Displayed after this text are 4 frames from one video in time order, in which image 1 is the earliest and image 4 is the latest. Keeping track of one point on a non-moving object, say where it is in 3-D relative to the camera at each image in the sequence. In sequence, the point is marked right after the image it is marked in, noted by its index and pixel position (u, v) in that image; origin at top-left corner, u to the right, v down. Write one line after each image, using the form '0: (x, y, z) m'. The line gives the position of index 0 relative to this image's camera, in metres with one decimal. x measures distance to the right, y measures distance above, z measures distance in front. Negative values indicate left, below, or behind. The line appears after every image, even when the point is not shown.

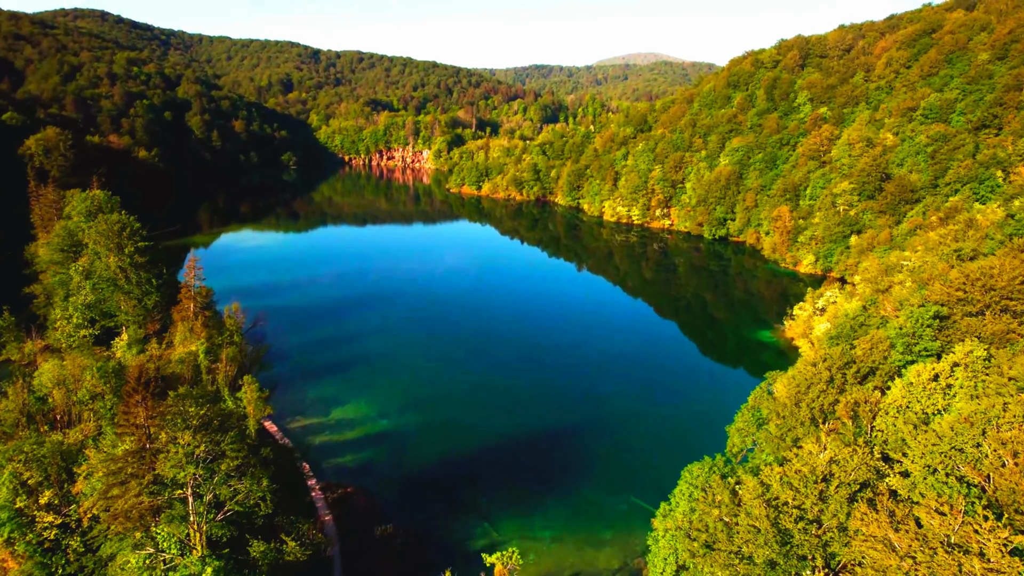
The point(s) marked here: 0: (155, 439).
0: (-11.2, -4.8, +15.6) m
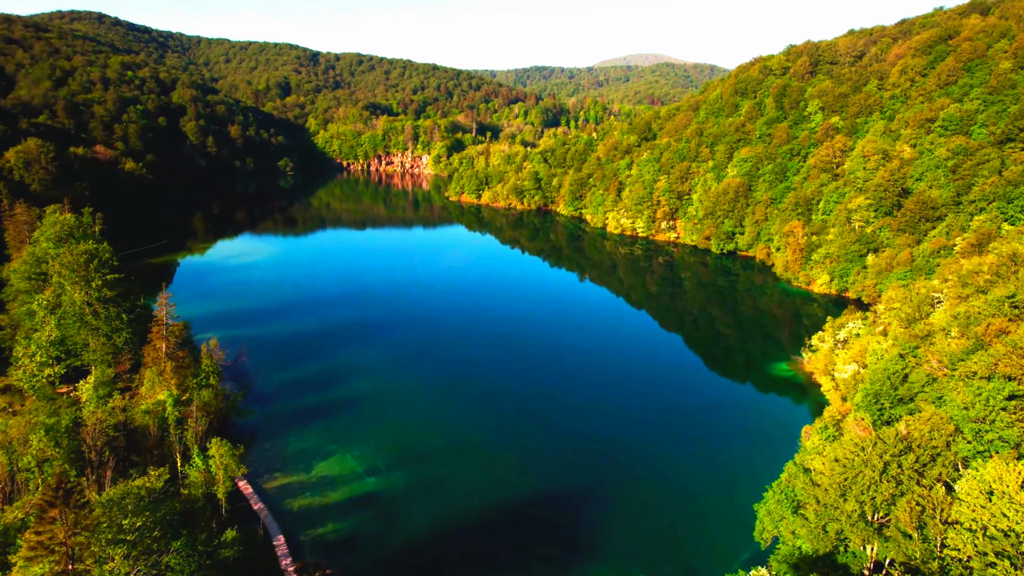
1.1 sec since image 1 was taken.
0: (-11.2, -7.0, +12.9) m
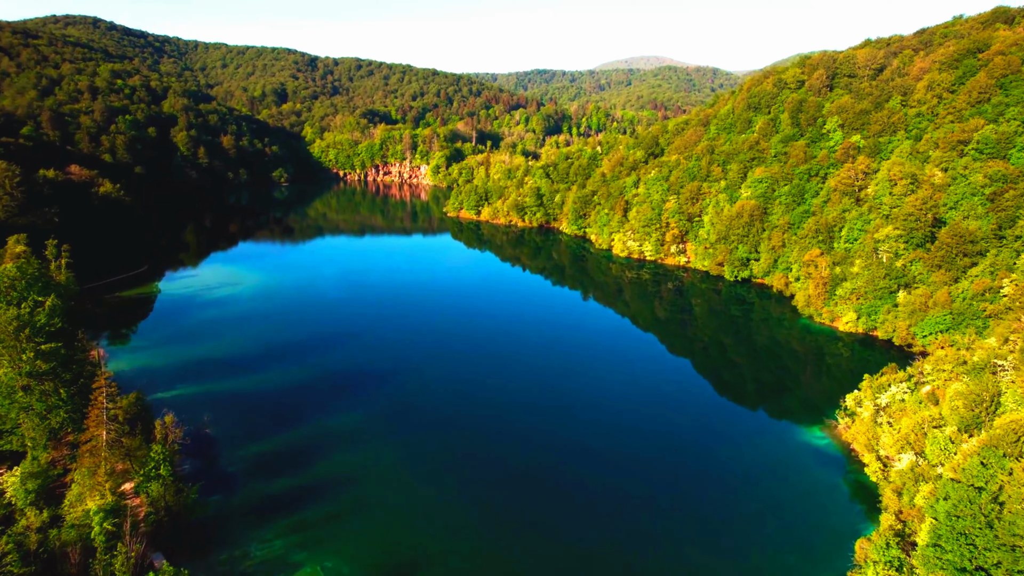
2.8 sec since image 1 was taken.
0: (-11.3, -10.8, +8.6) m
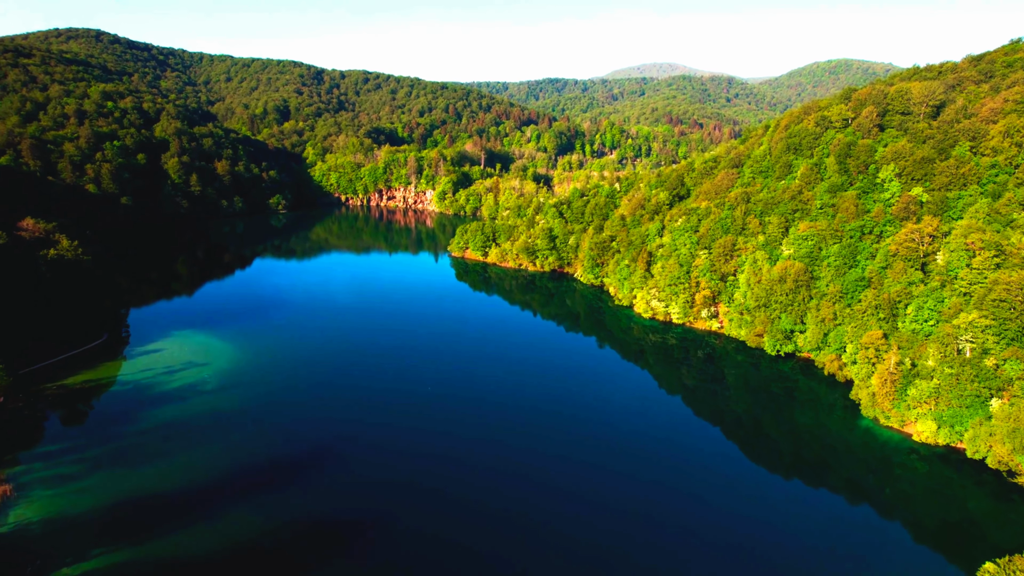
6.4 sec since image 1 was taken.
0: (-11.6, -19.0, +0.2) m
